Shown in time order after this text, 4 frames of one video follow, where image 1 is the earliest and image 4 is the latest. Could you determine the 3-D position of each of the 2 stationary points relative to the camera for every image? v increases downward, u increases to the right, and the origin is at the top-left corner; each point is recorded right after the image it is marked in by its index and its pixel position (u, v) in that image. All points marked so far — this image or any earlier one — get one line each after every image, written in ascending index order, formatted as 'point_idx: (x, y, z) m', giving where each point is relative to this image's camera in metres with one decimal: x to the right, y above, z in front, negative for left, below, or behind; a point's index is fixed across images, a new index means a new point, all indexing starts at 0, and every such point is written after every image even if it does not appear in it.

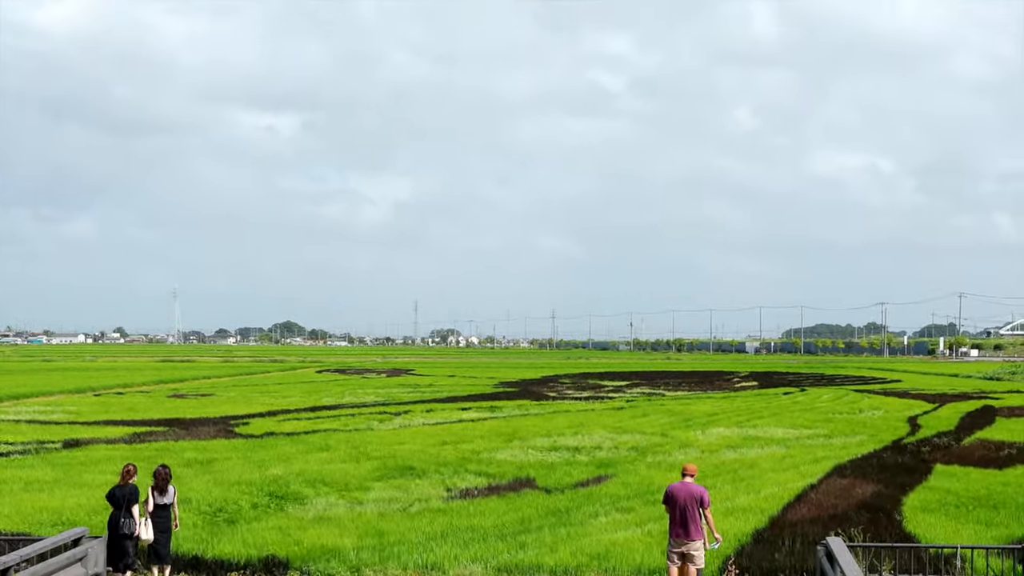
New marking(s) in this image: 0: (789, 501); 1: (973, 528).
0: (+6.3, -4.9, +19.6) m
1: (+9.3, -4.8, +17.2) m
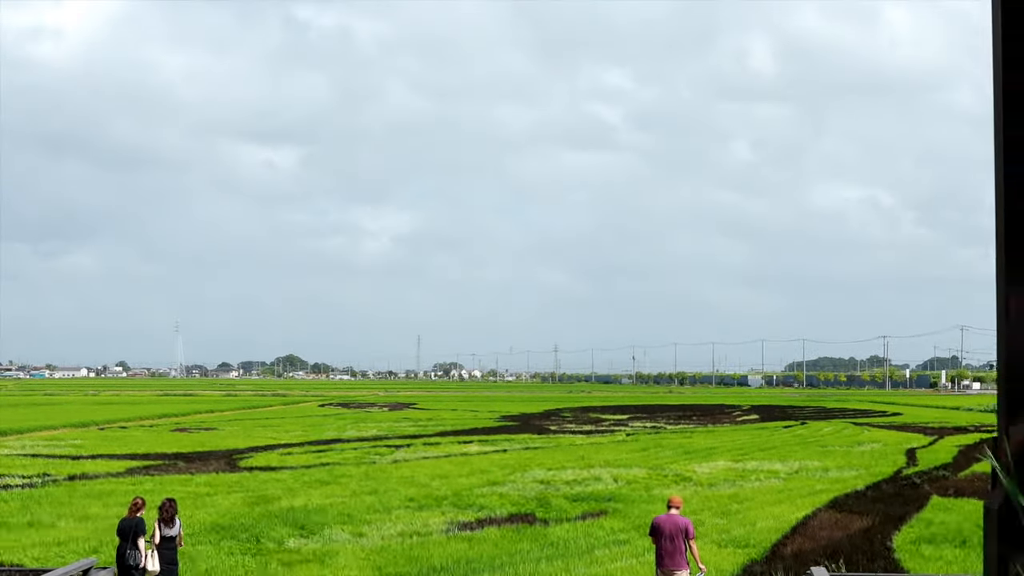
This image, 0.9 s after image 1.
0: (+6.3, -5.7, +19.9) m
1: (+9.2, -5.5, +17.4) m
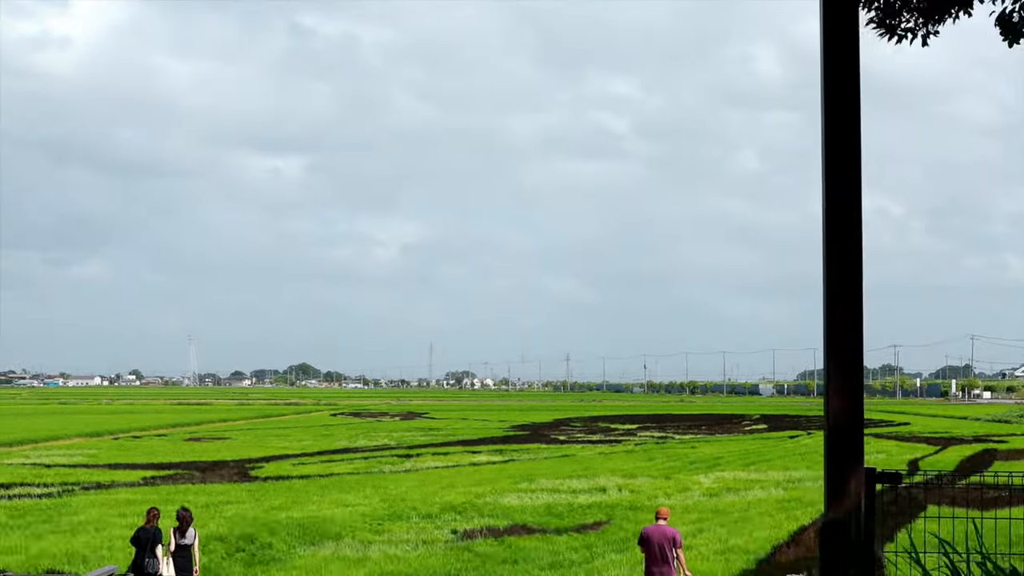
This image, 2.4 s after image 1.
0: (+6.4, -6.1, +20.4) m
1: (+9.3, -5.9, +17.8) m
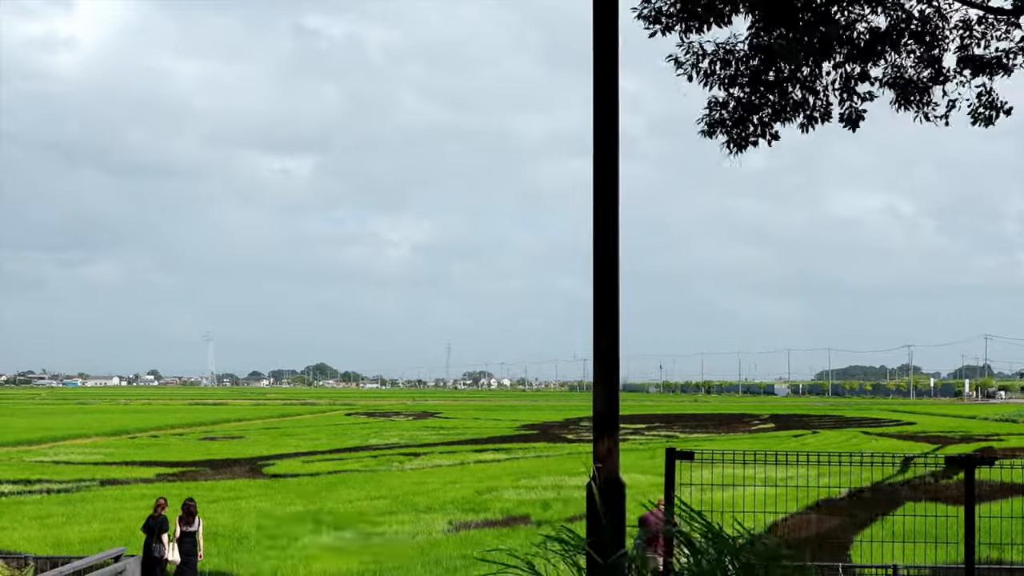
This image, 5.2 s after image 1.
0: (+6.1, -6.1, +21.0) m
1: (+8.9, -5.9, +18.4) m
